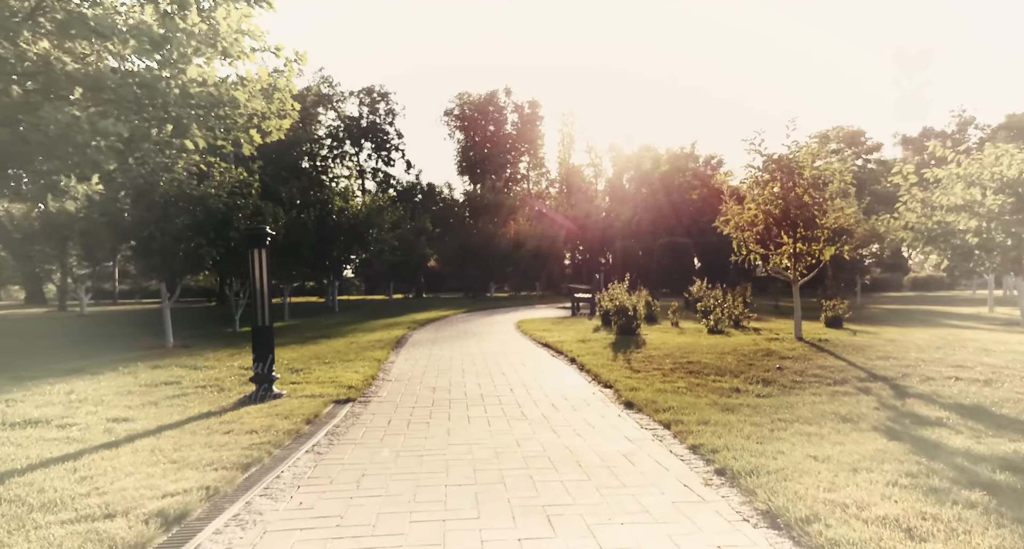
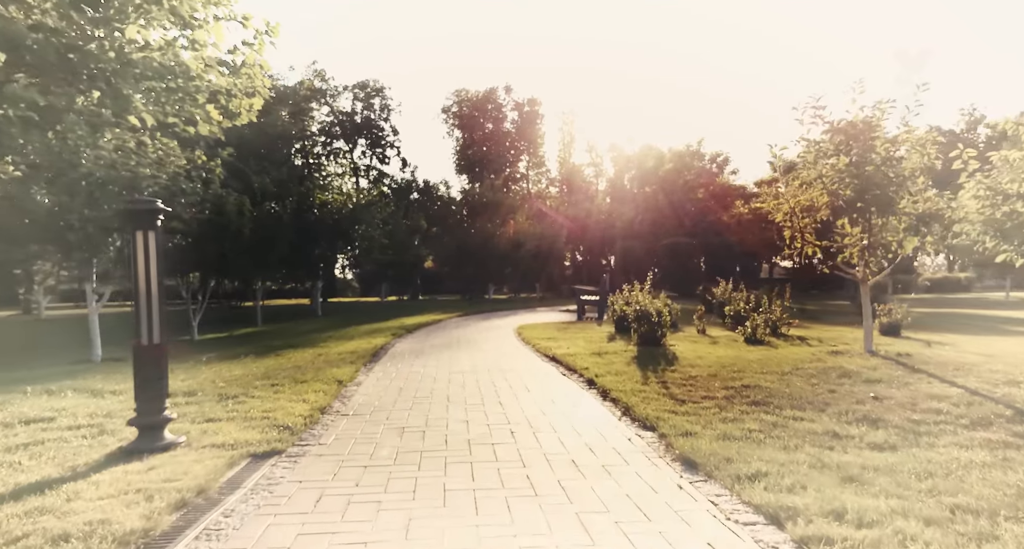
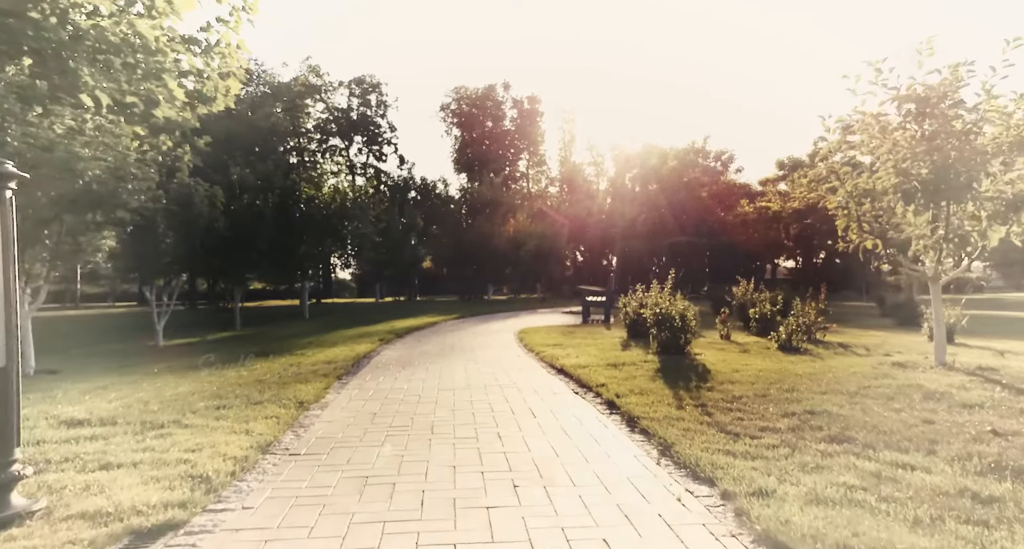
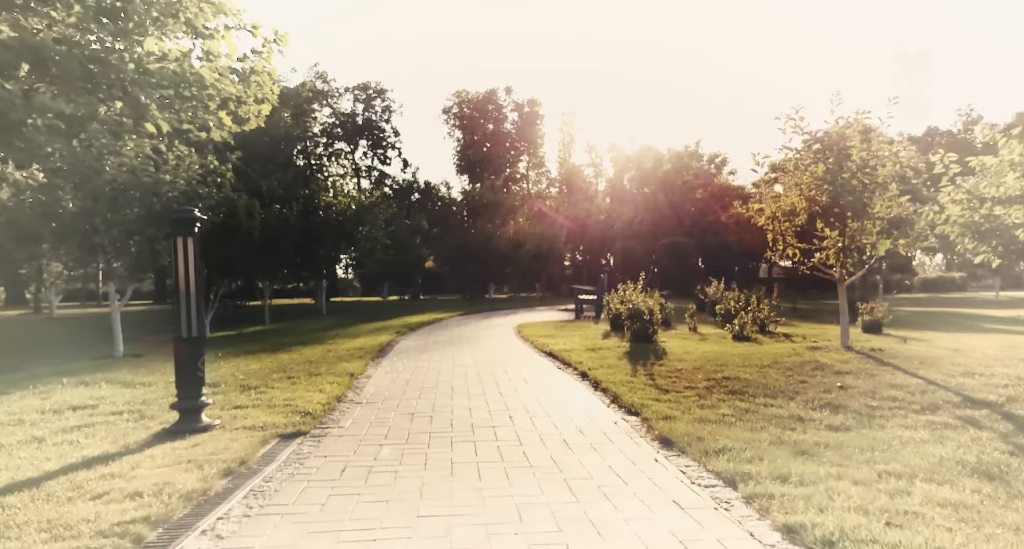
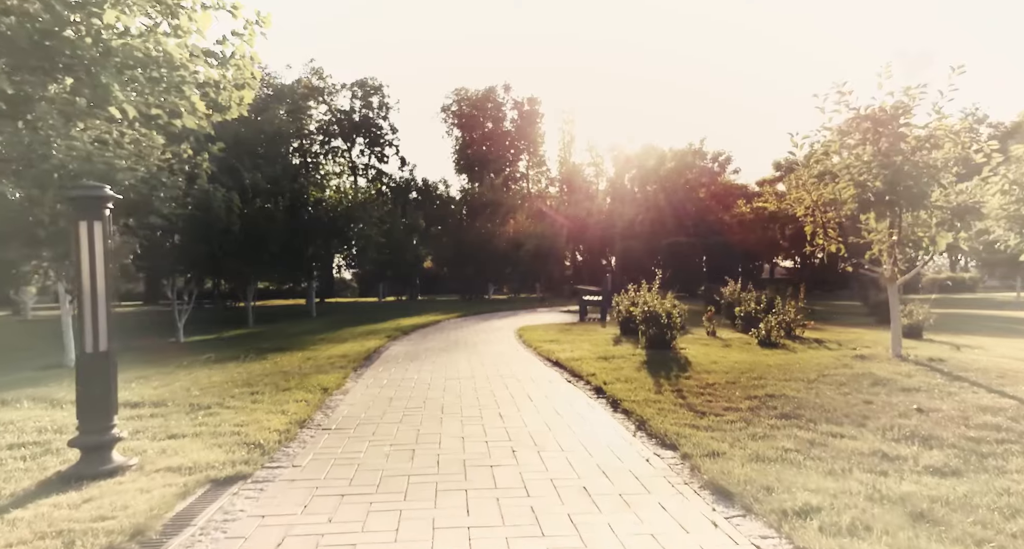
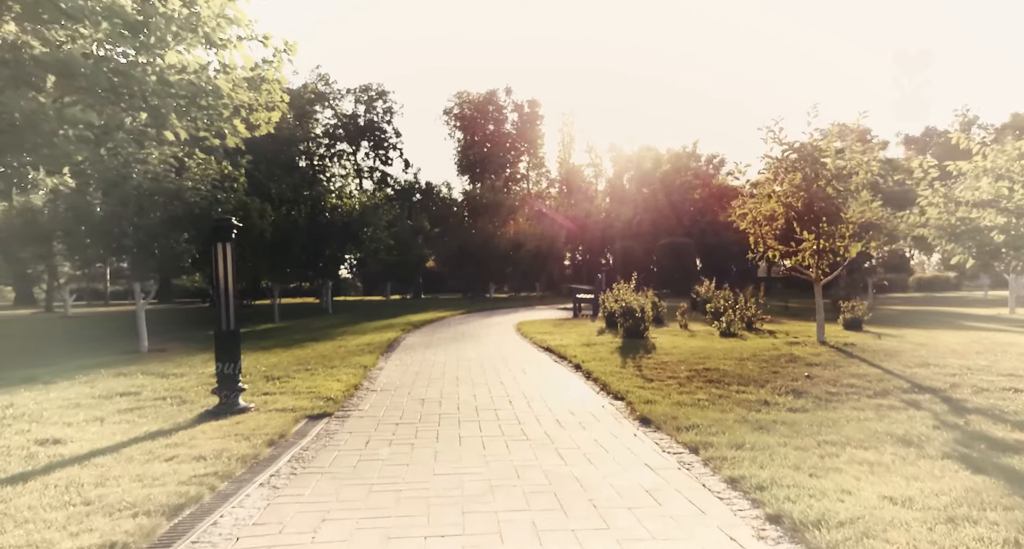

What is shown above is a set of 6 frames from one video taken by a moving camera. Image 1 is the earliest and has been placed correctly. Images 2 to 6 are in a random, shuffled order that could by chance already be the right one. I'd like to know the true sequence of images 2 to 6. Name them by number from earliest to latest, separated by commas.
6, 4, 2, 5, 3
